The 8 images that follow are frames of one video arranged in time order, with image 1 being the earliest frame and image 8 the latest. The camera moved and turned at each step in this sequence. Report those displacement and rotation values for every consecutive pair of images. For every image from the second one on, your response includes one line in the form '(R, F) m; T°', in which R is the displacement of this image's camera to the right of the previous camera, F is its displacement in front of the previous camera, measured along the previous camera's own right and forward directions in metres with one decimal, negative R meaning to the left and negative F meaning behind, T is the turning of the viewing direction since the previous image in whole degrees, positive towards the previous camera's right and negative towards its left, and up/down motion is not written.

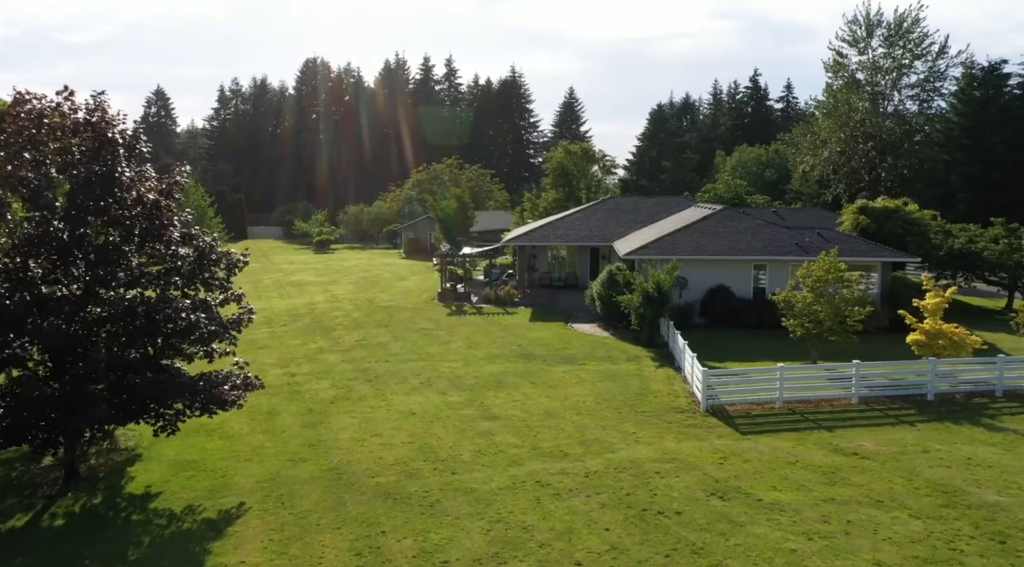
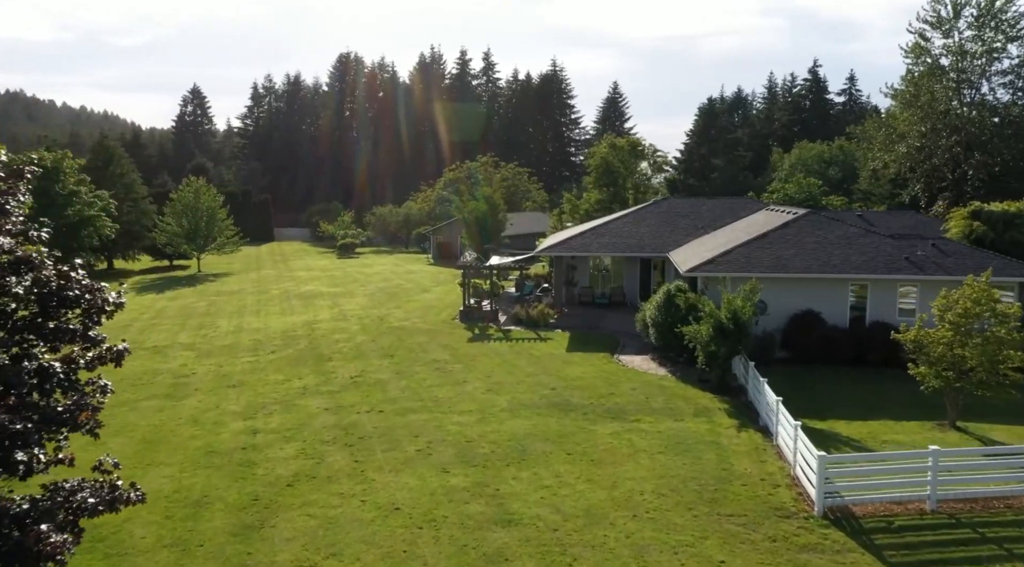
(+0.2, +5.5) m; -3°
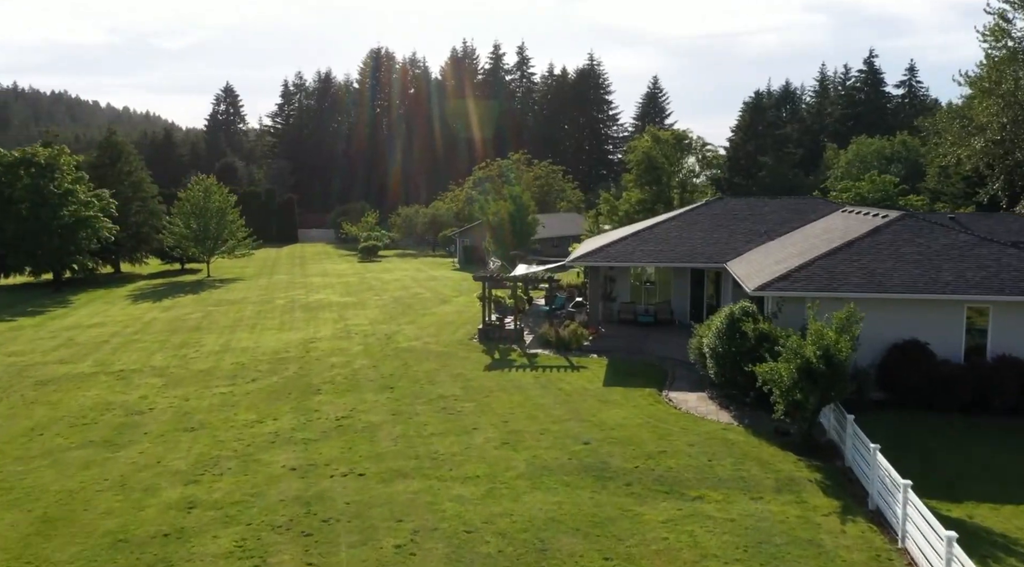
(+0.3, +4.4) m; -3°
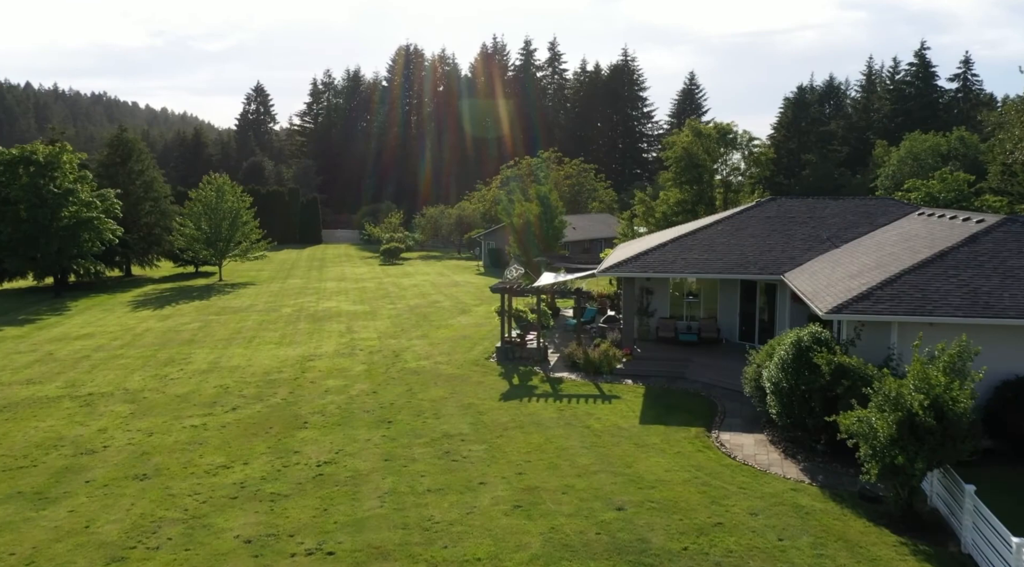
(+0.3, +3.2) m; -2°
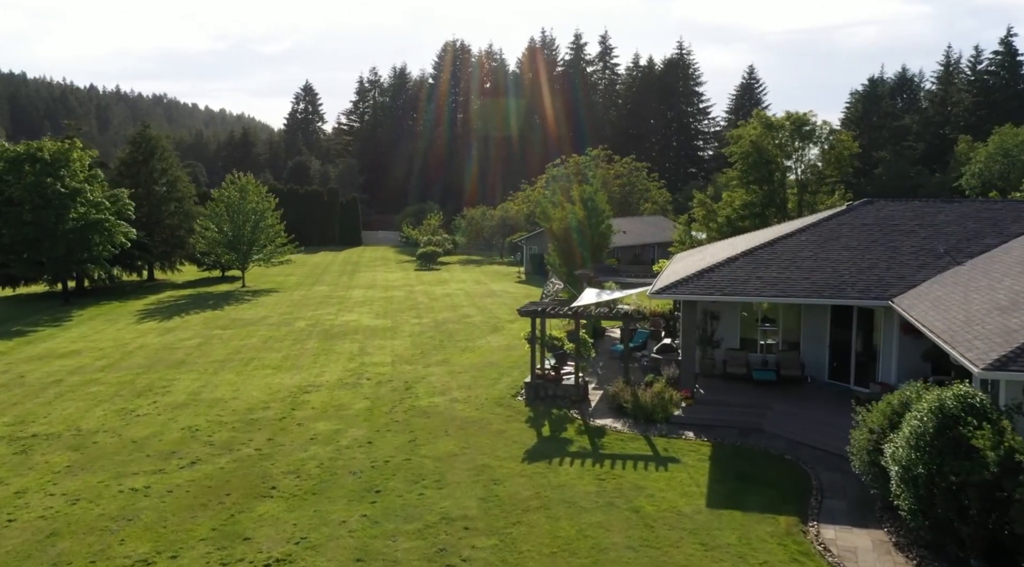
(+0.4, +4.2) m; -4°
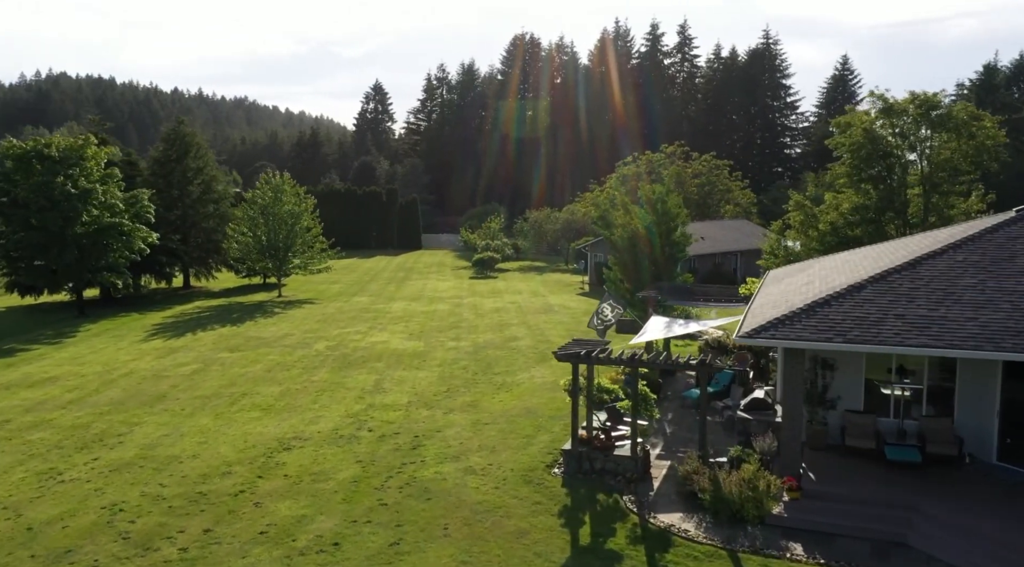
(+0.7, +4.9) m; -6°
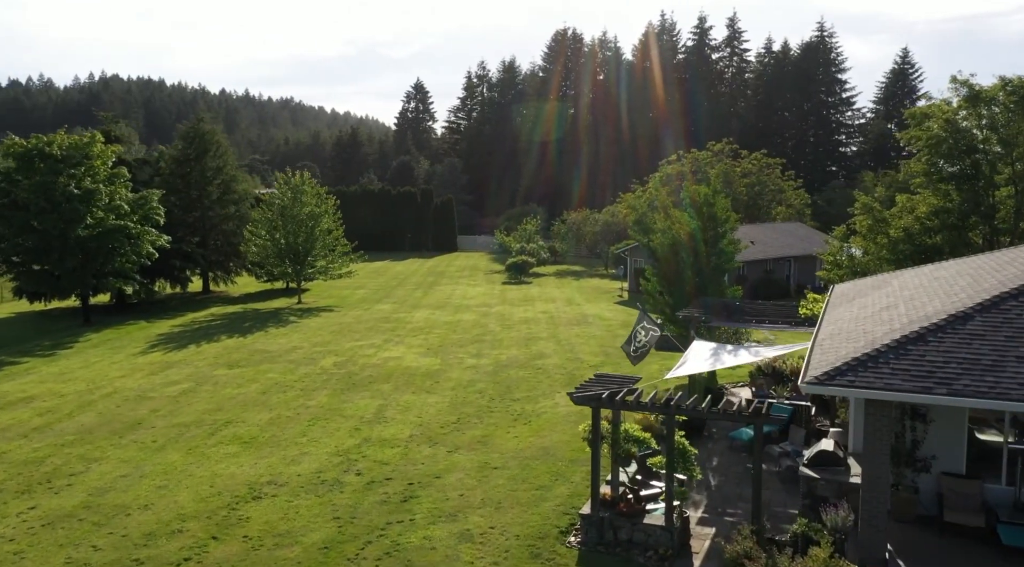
(+0.6, +2.7) m; -3°
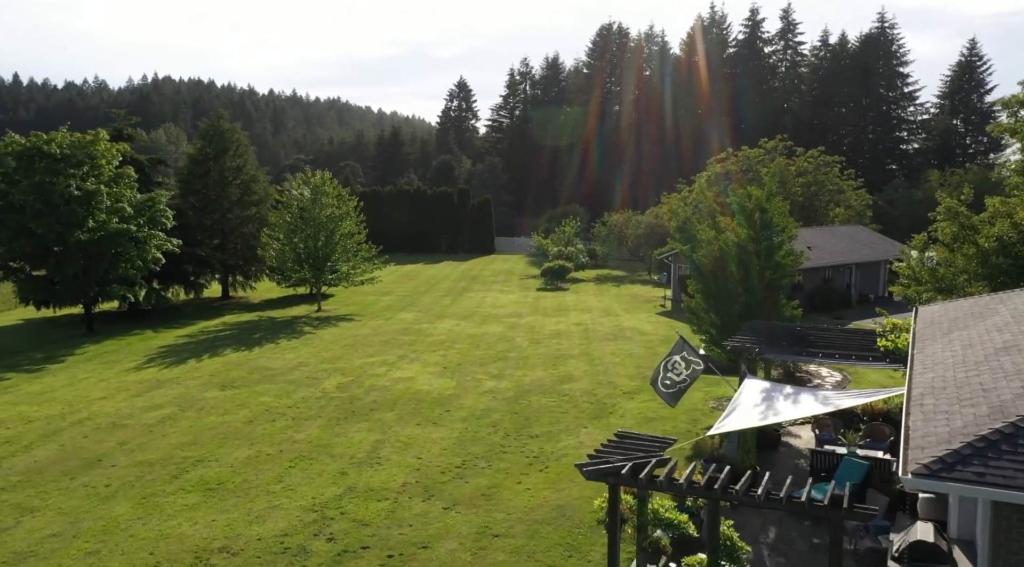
(+0.6, +2.8) m; -3°
